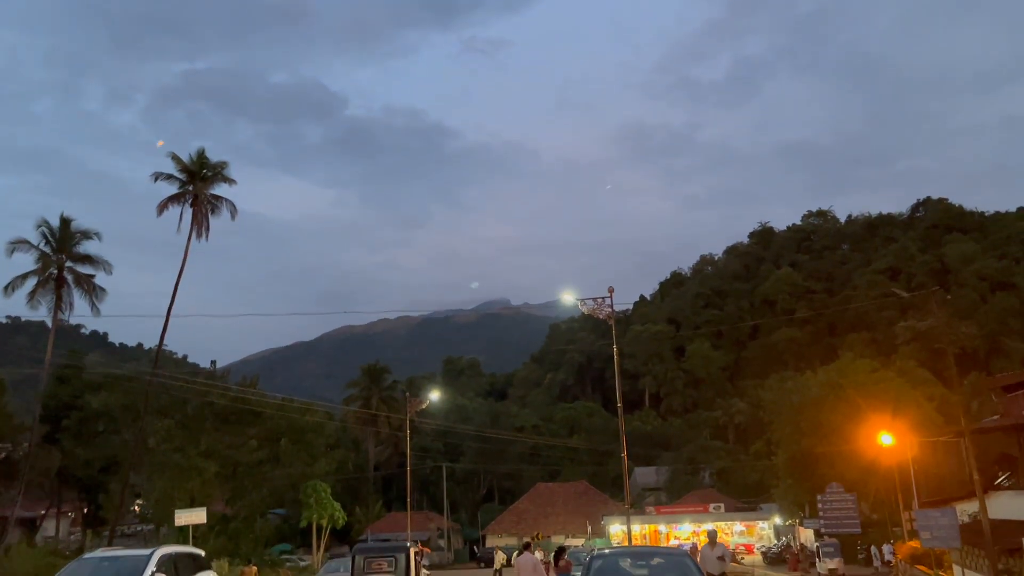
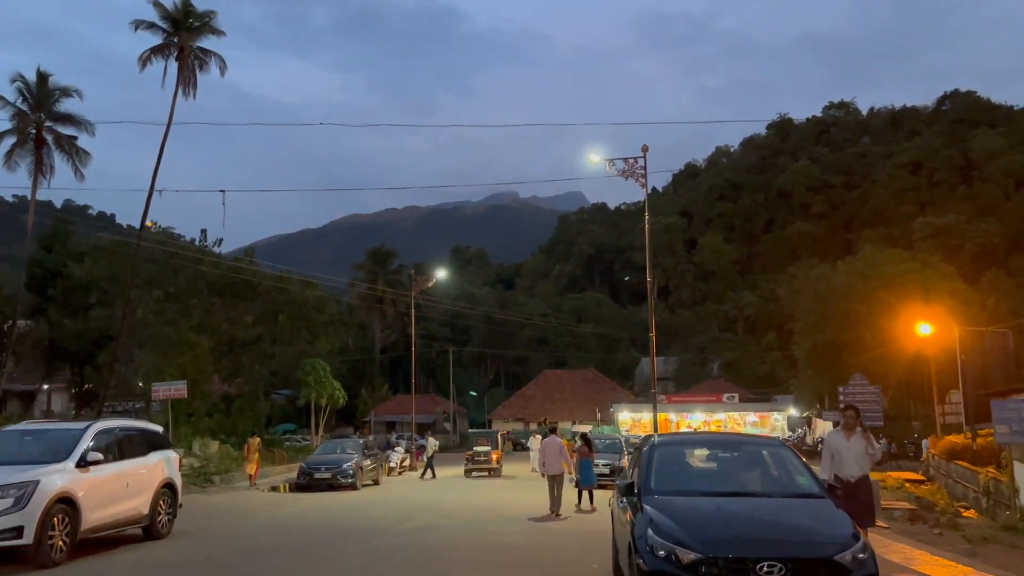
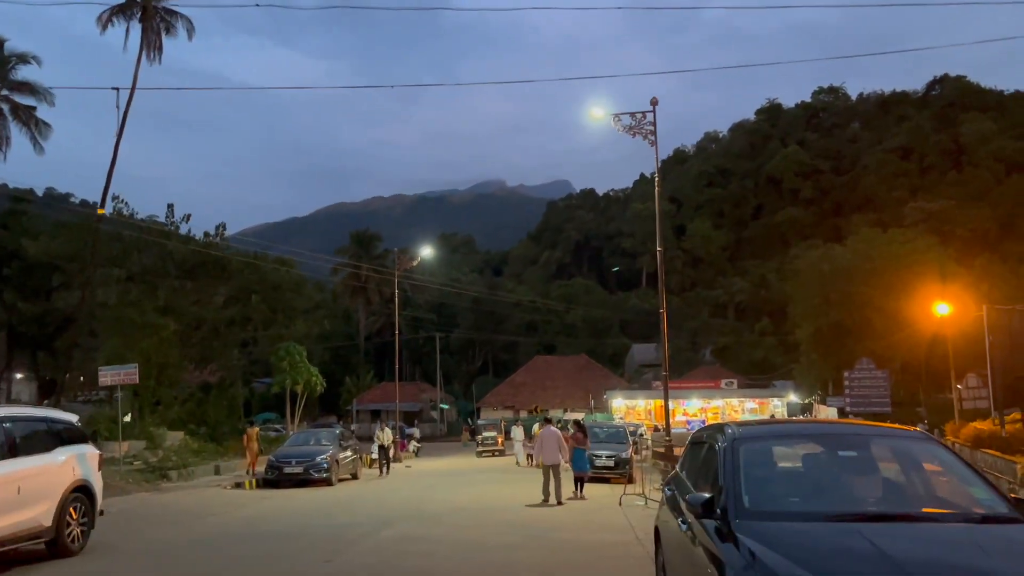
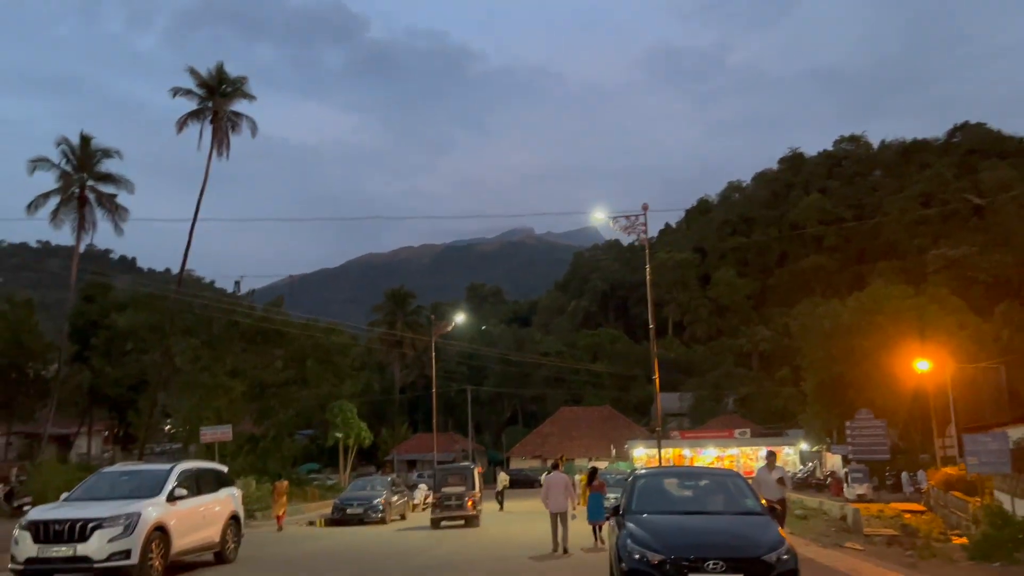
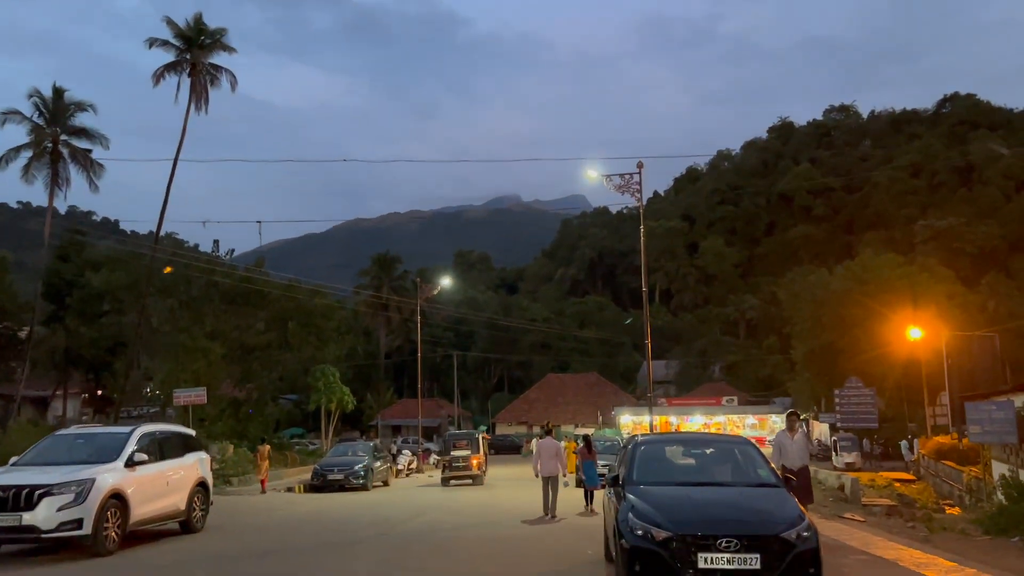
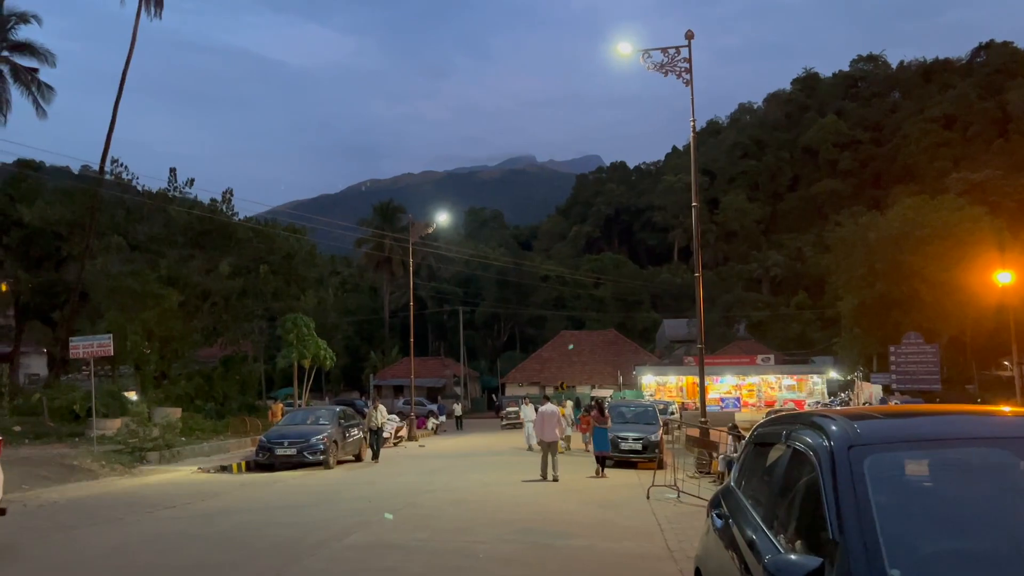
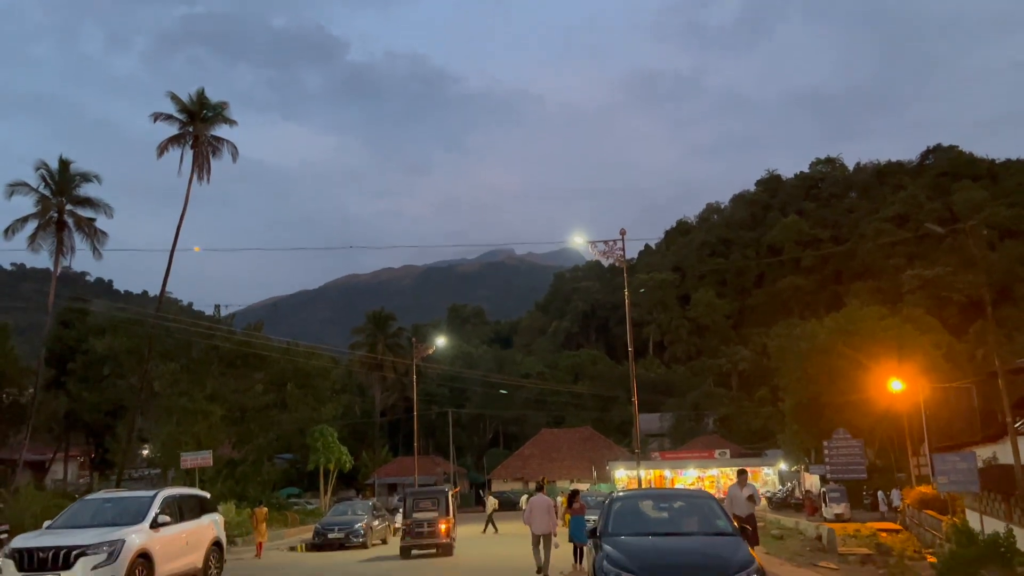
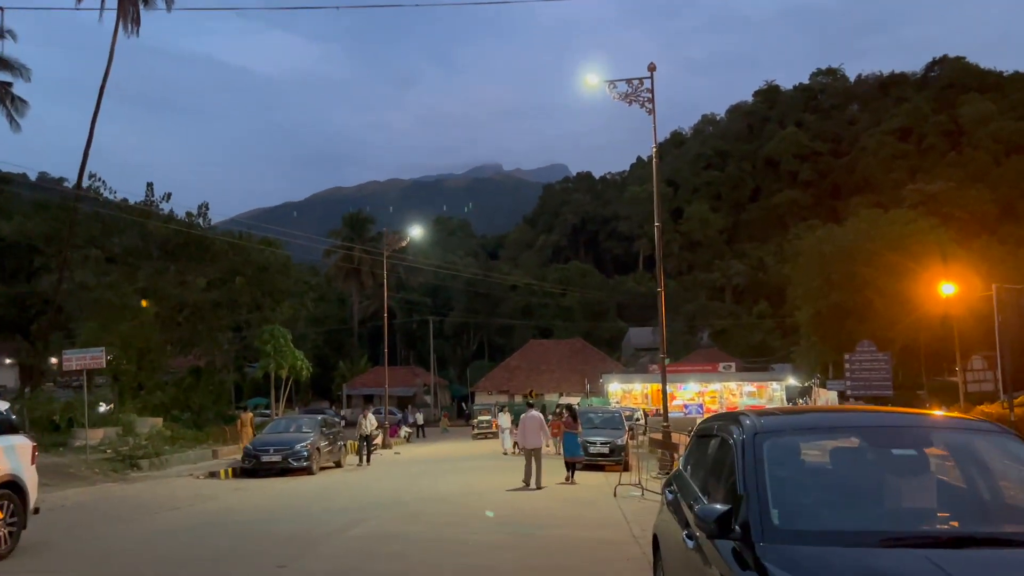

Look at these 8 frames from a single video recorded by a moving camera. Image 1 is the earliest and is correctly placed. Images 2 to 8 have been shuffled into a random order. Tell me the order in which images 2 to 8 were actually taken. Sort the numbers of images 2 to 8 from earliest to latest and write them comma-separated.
7, 4, 5, 2, 3, 8, 6
